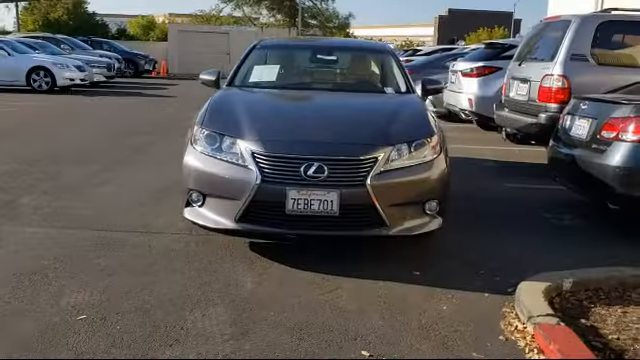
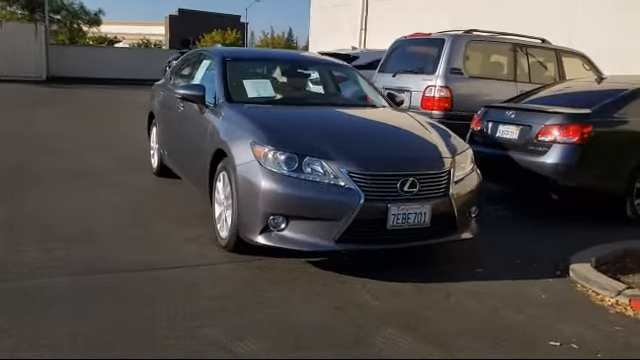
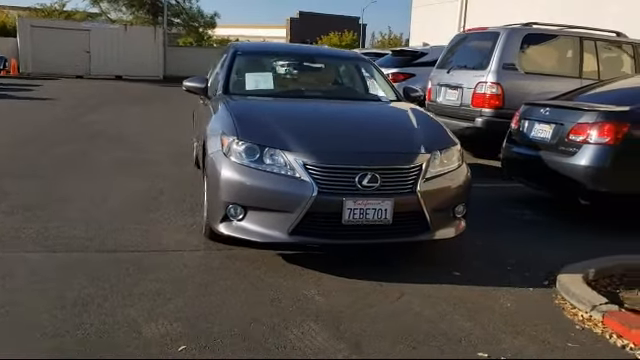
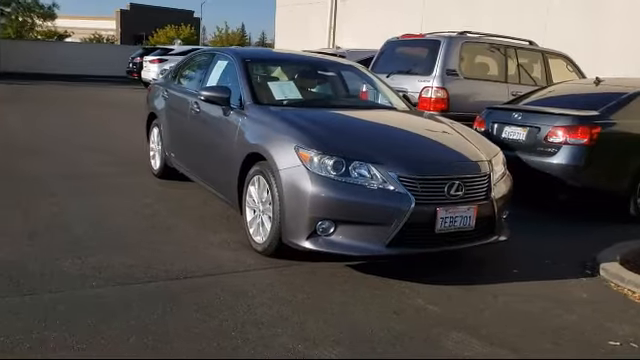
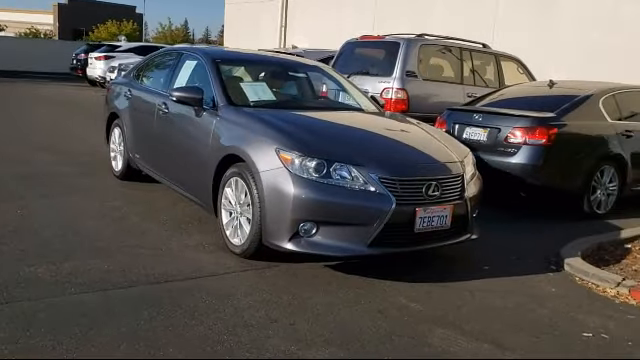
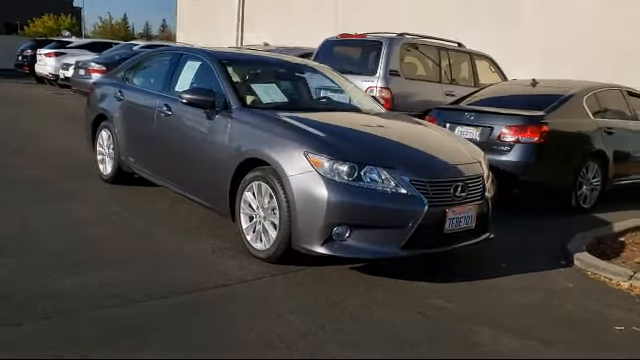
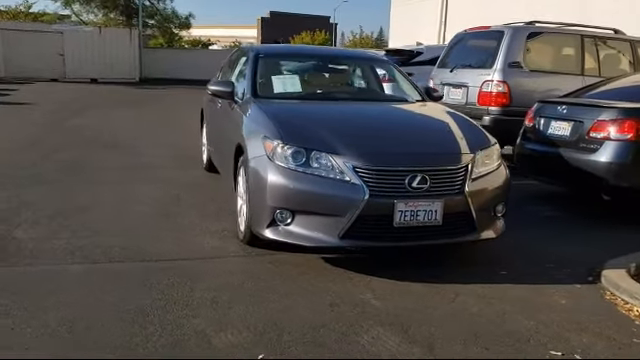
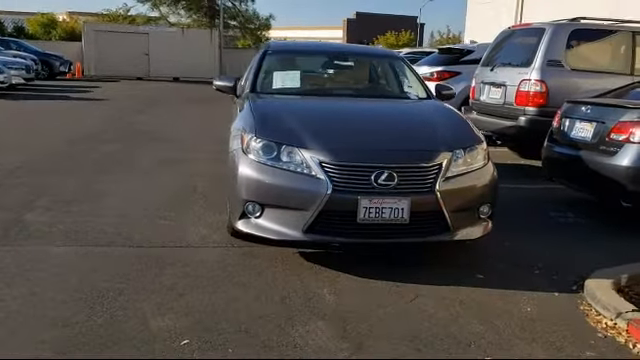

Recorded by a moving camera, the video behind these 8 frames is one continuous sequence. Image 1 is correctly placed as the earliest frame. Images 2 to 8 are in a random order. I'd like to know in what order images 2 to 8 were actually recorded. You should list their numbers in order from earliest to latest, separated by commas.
8, 3, 7, 2, 4, 5, 6
